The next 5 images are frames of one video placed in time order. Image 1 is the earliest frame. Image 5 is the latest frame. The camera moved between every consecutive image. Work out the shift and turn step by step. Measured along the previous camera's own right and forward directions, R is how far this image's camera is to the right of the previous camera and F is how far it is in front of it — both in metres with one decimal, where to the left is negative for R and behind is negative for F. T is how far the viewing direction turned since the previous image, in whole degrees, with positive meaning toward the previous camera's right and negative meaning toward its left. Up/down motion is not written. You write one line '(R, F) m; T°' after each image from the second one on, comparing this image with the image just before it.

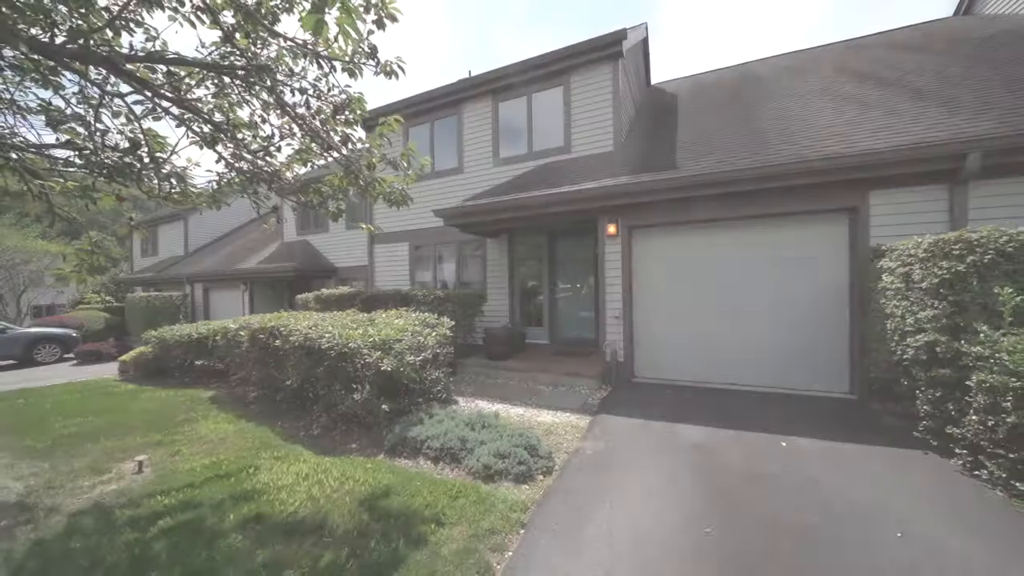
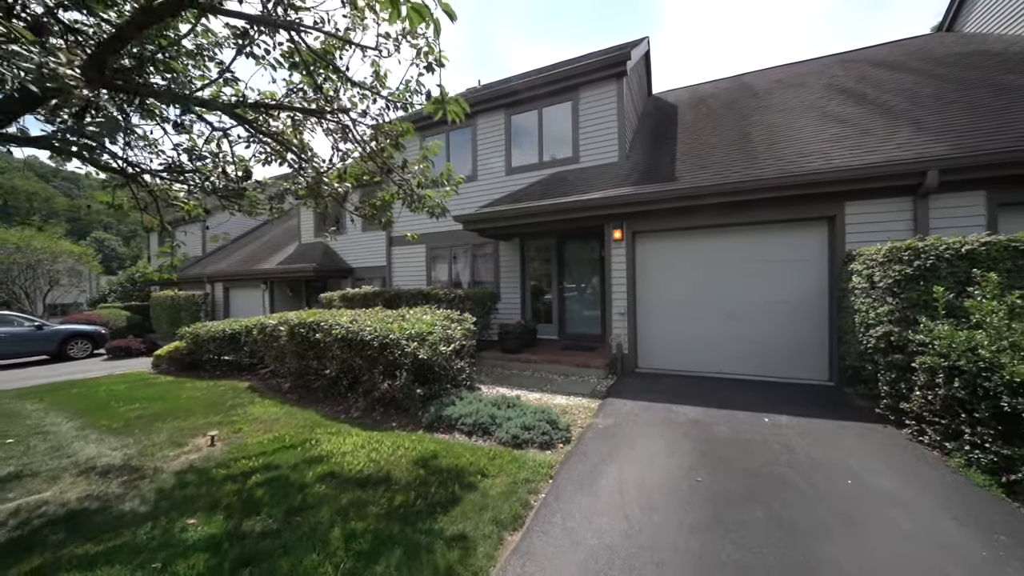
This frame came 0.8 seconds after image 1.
(-0.4, -0.7) m; 0°
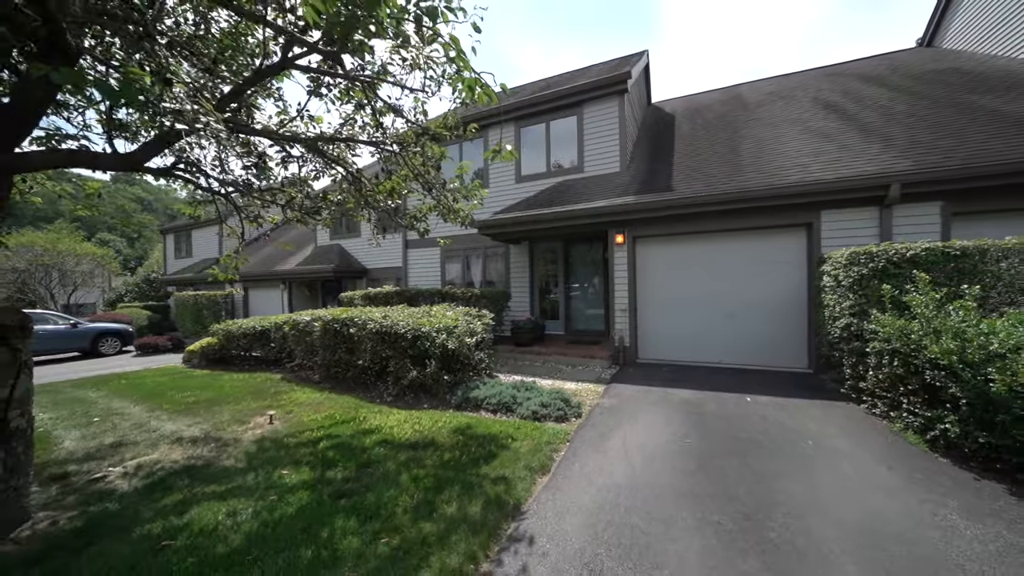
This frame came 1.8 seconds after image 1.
(-0.3, -0.8) m; 0°
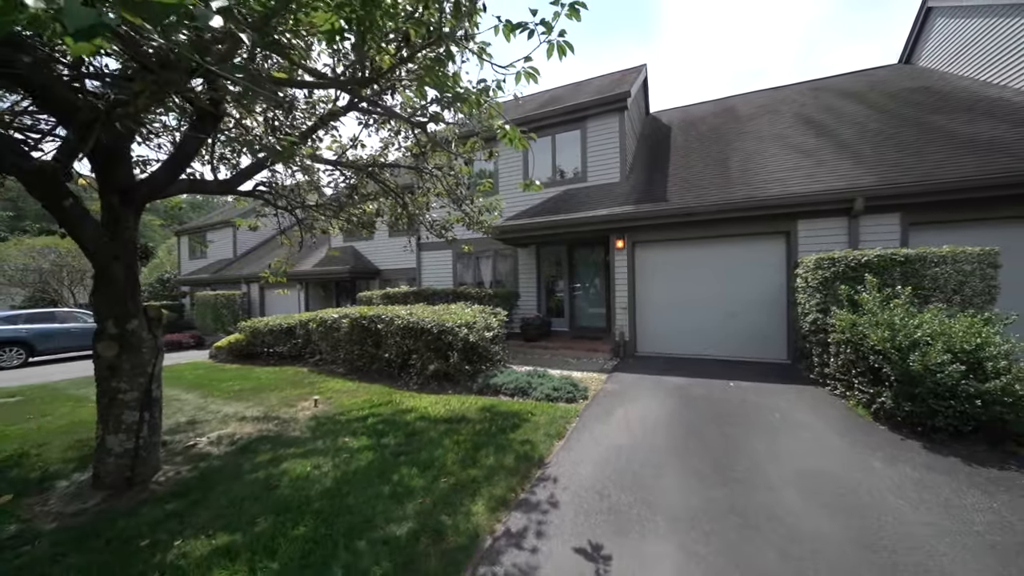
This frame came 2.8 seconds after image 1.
(-0.3, -0.8) m; 0°
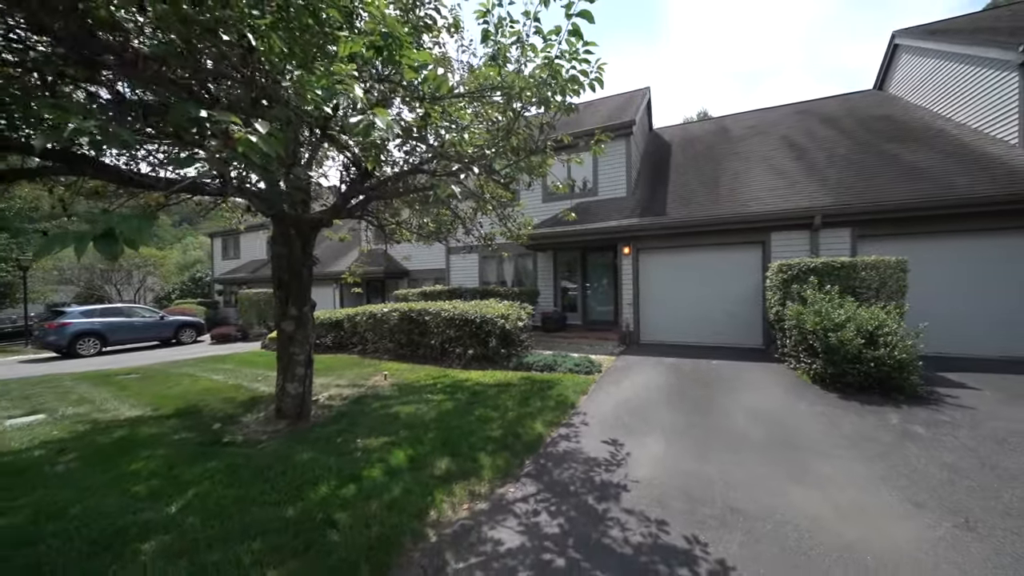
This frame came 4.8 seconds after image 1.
(-0.8, -1.7) m; 0°
